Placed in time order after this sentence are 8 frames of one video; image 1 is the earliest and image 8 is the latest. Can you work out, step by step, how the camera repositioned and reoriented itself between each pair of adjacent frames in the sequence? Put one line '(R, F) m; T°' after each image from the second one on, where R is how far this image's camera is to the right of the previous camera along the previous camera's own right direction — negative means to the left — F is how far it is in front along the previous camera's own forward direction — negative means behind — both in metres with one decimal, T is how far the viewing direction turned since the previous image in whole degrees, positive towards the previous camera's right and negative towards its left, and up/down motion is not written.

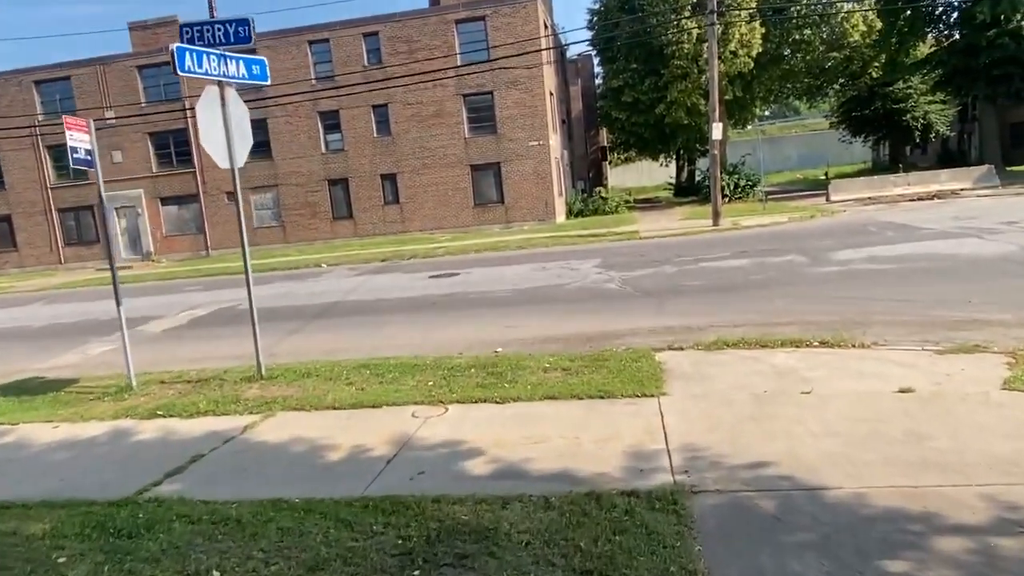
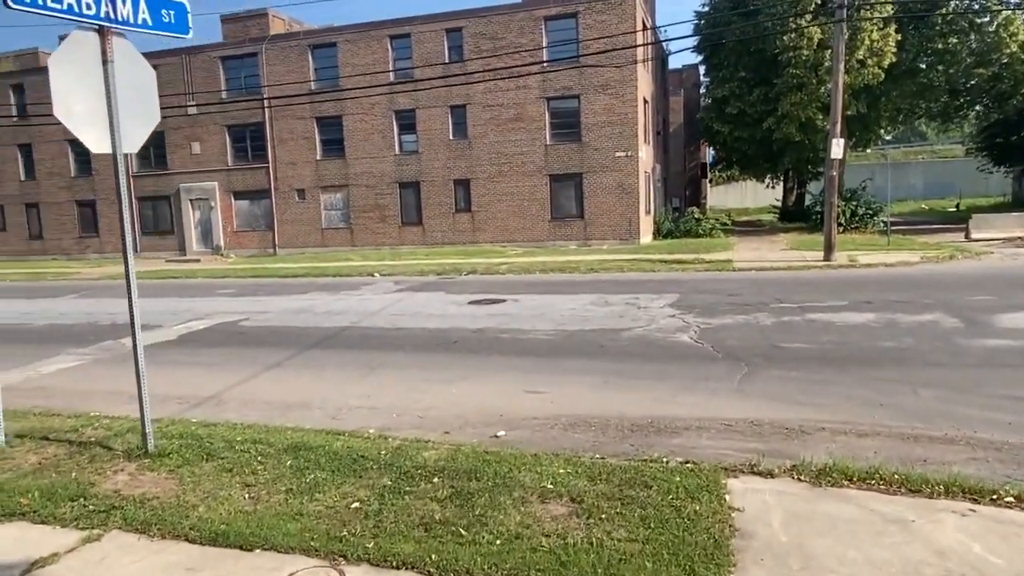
(+0.6, +2.6) m; -7°
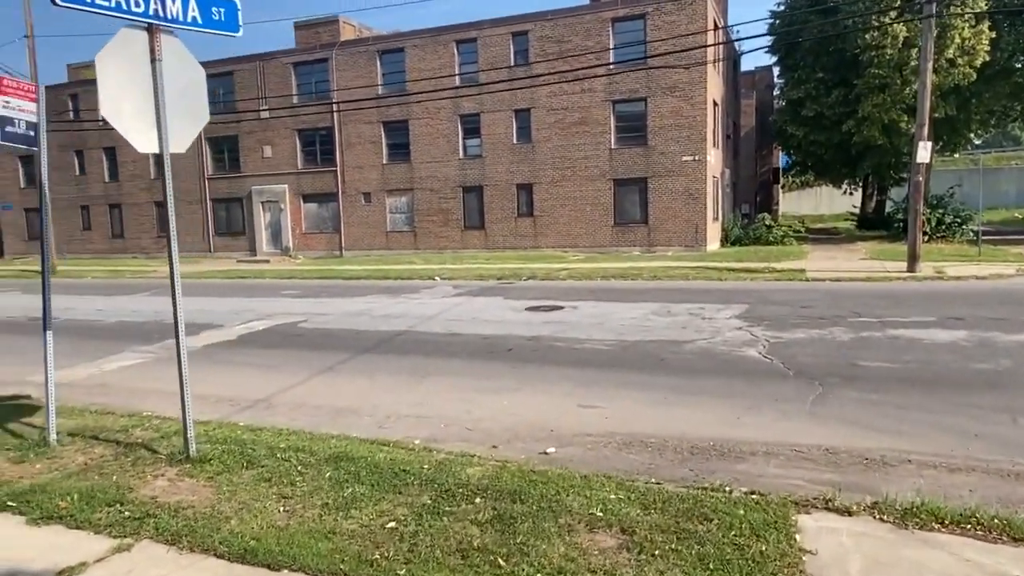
(+0.1, +0.3) m; -5°
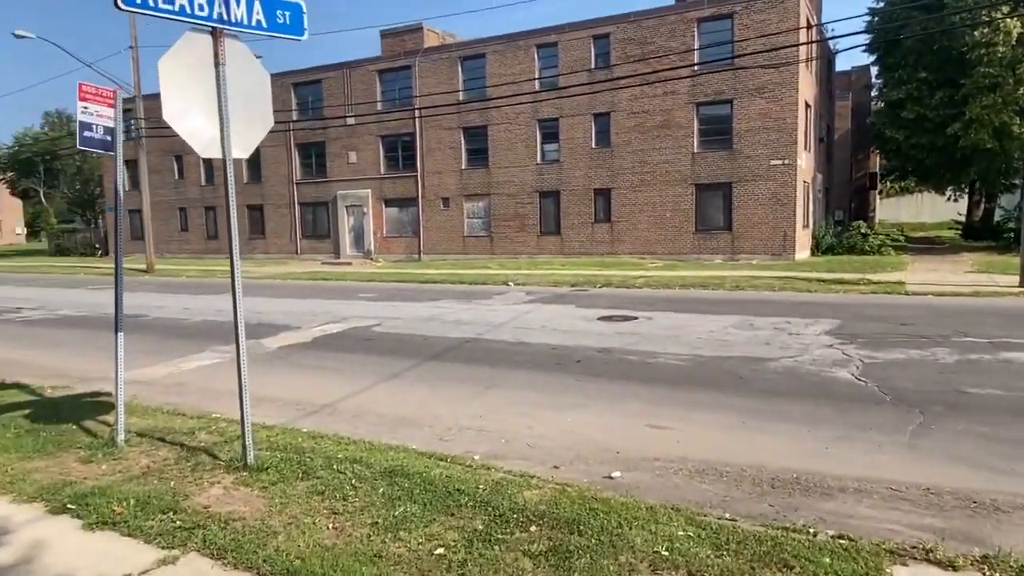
(+0.1, +0.3) m; -6°
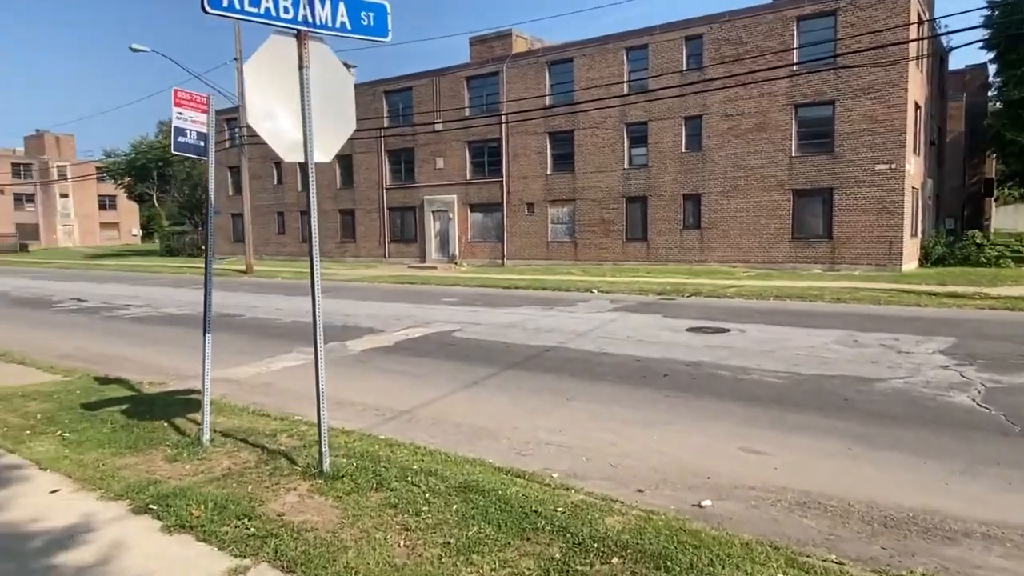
(0.0, +0.3) m; -7°
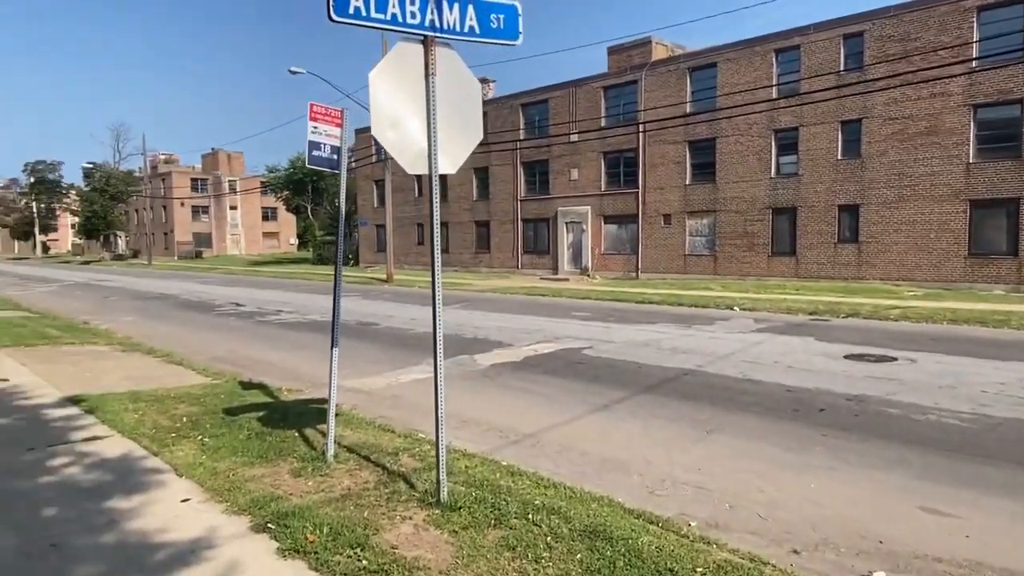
(0.0, +0.4) m; -11°
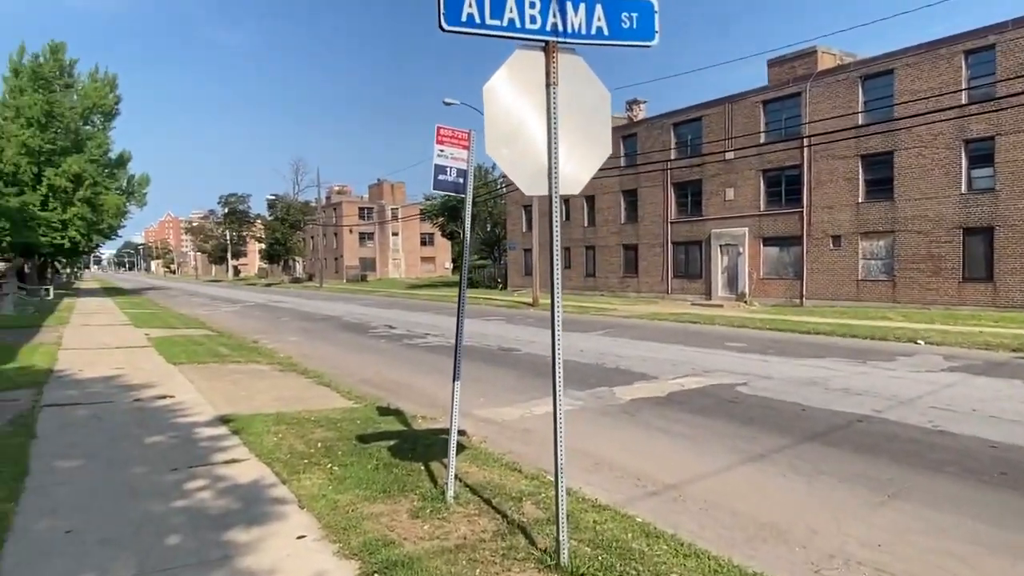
(+0.1, +0.5) m; -12°
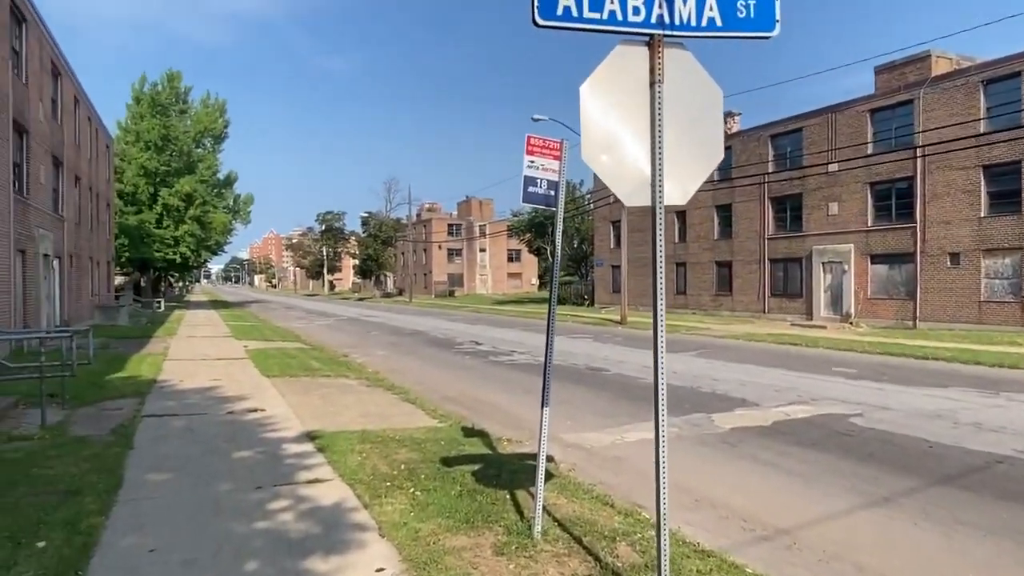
(-0.1, +0.4) m; -7°
